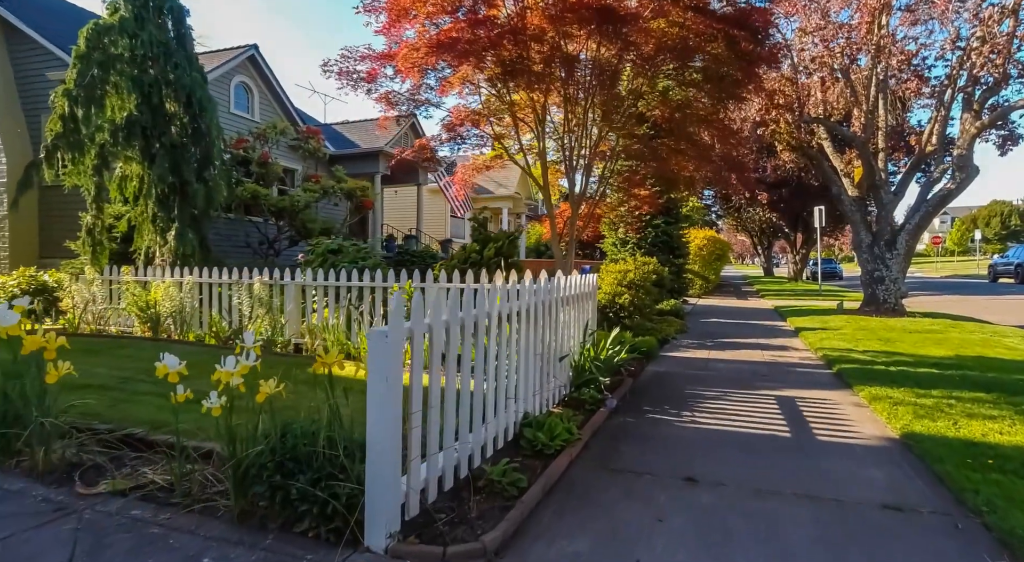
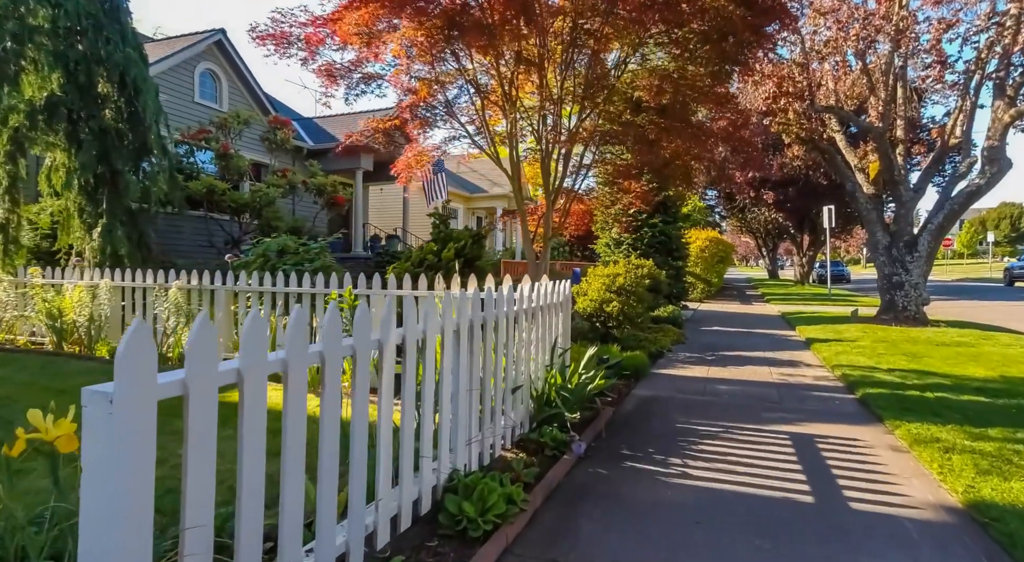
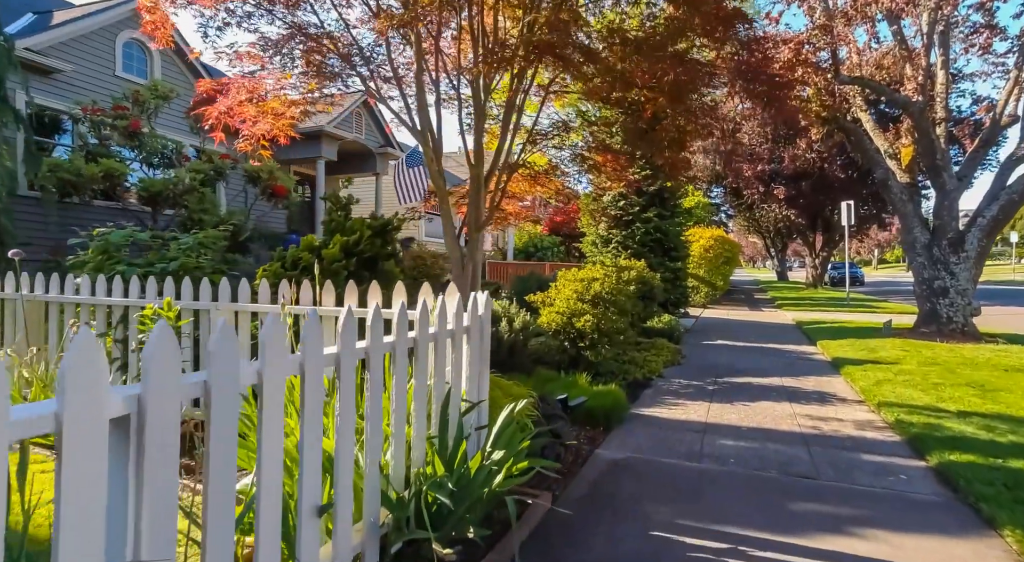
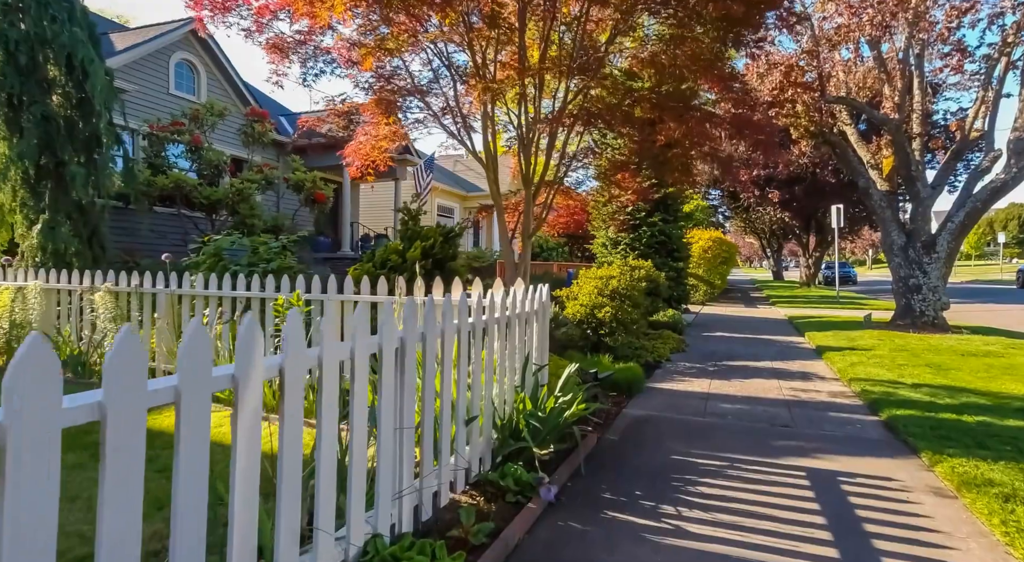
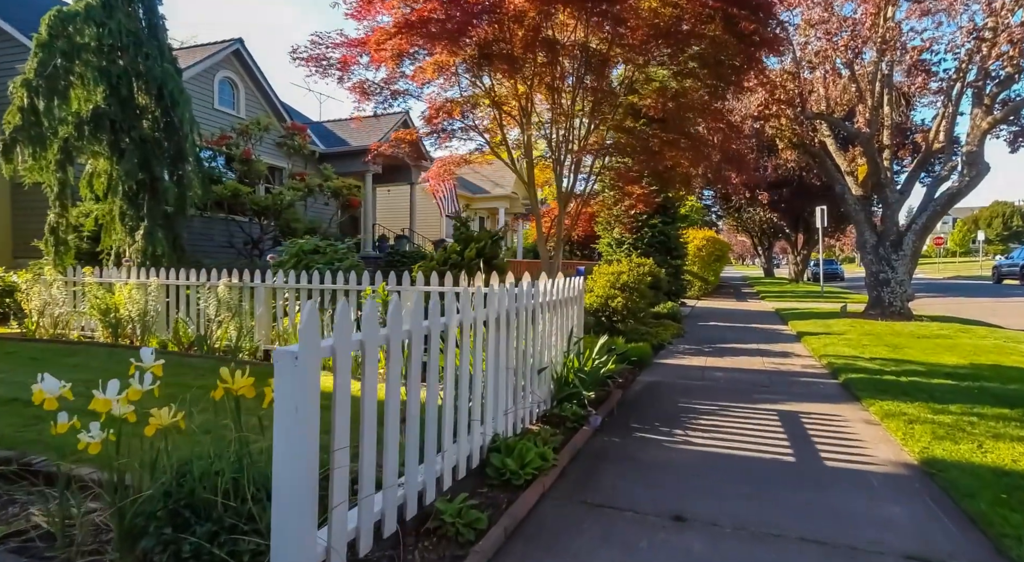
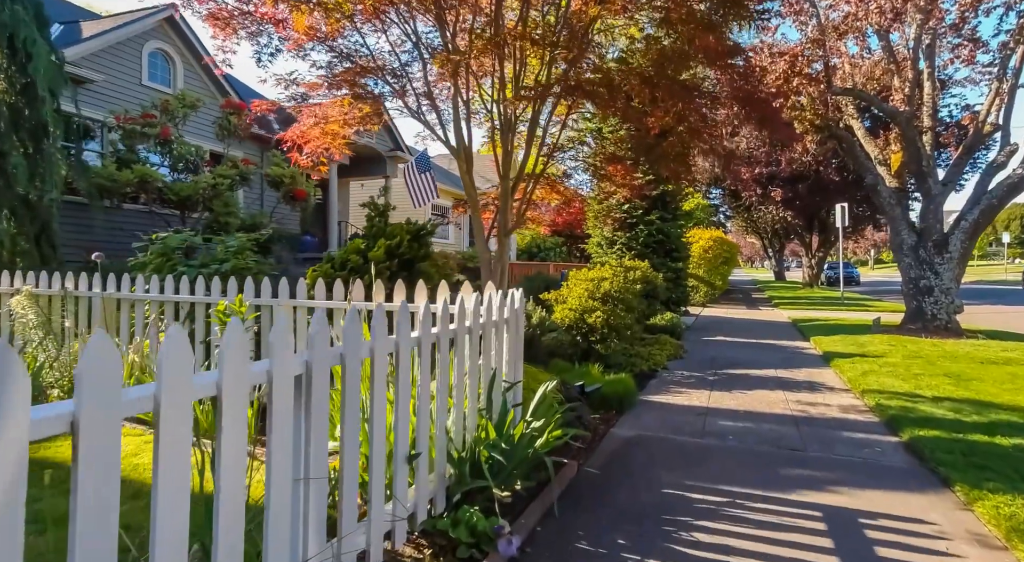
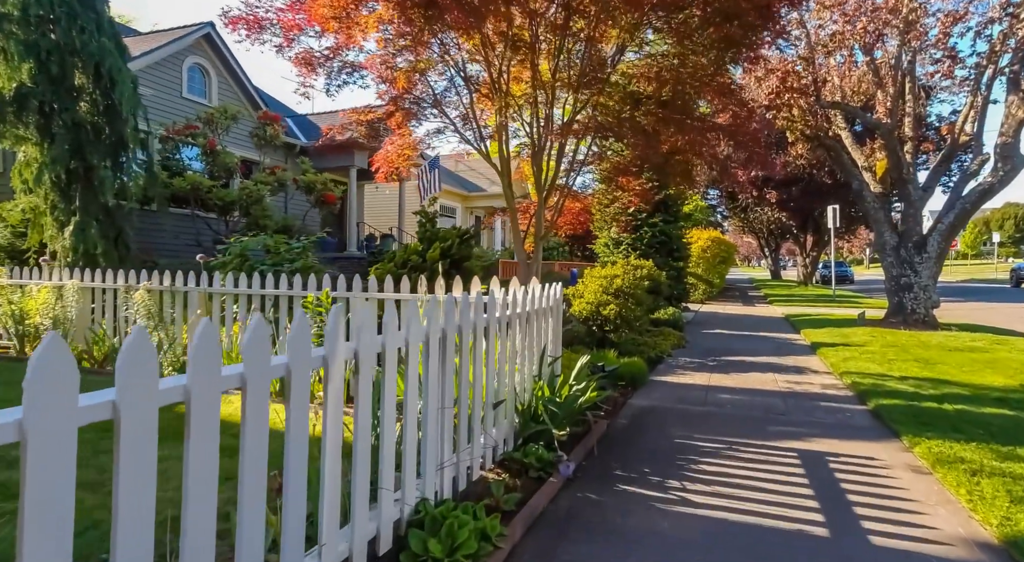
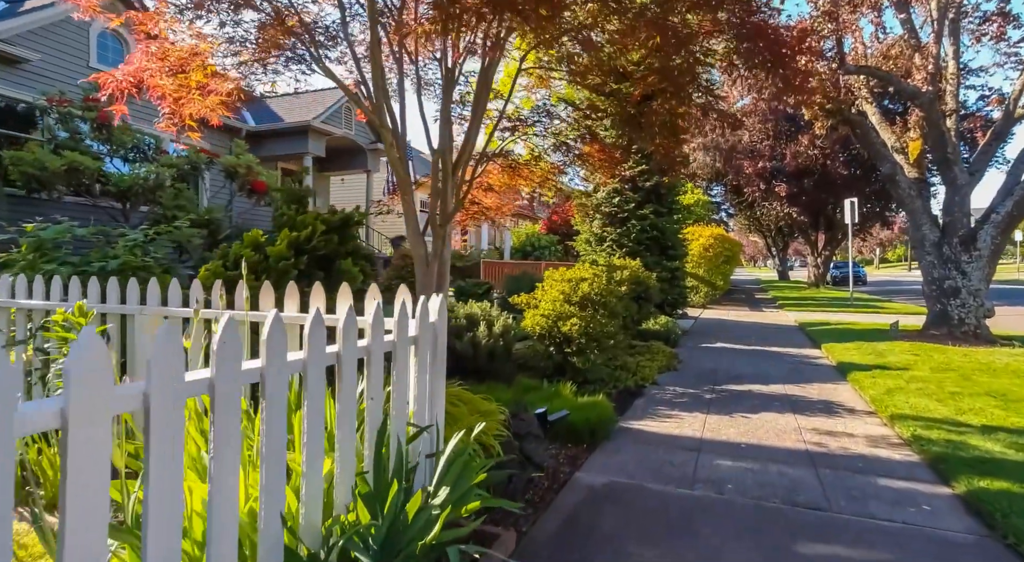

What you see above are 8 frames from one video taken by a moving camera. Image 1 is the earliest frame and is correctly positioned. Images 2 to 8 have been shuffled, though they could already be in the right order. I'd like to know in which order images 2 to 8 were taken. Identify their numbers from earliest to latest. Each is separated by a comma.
5, 2, 7, 4, 6, 3, 8
